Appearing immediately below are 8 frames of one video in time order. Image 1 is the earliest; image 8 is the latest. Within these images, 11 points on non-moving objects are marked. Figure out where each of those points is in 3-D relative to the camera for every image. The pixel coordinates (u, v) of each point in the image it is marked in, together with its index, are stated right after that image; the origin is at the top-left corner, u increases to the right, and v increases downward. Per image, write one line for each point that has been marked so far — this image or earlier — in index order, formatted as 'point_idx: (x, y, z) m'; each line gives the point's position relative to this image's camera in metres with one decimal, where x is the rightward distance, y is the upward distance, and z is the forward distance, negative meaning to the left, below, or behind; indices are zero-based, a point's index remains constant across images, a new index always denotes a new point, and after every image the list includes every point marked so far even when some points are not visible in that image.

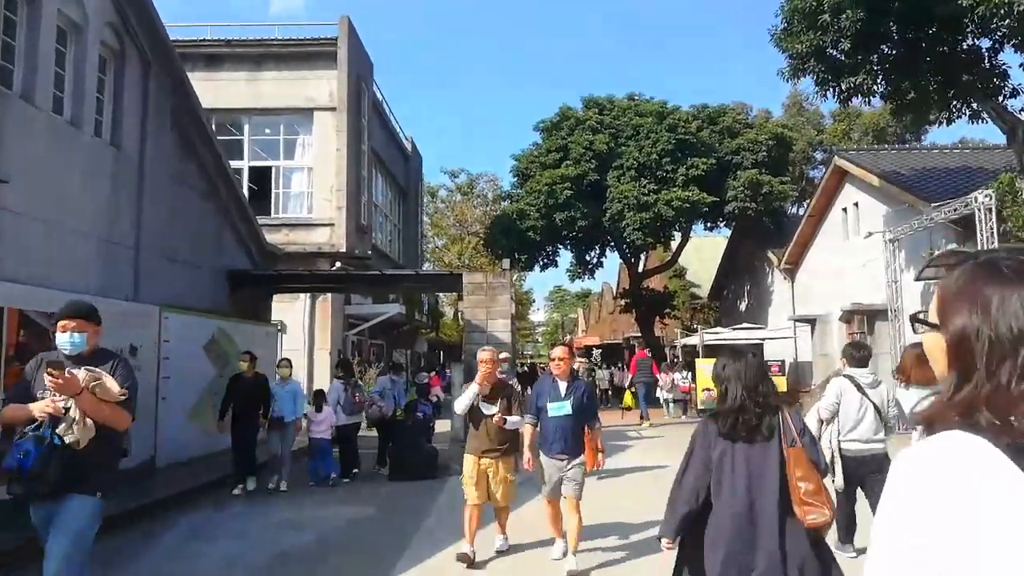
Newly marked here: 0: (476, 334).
0: (-0.6, -0.8, +12.7) m
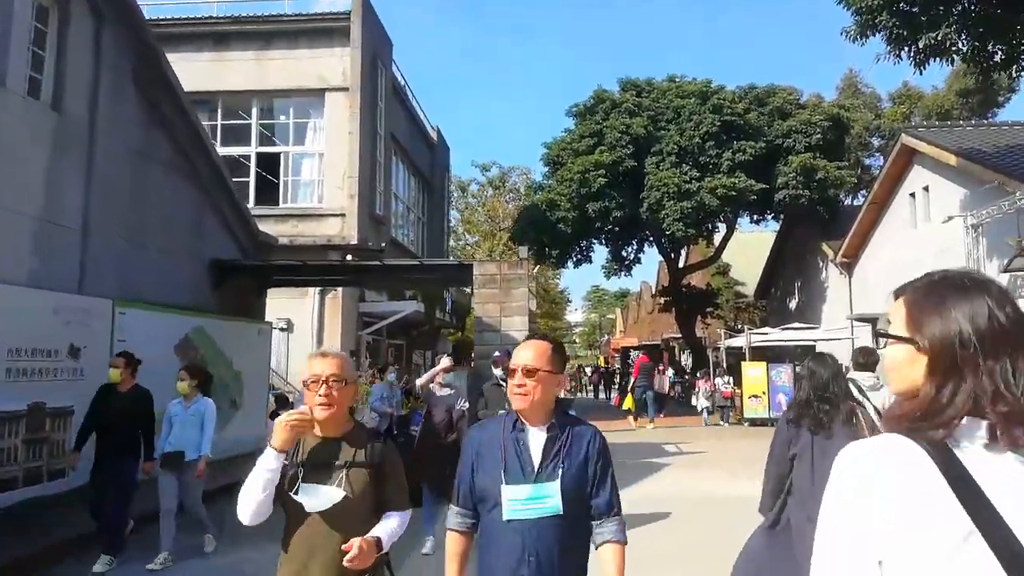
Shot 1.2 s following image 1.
0: (-0.4, -0.7, +10.9) m
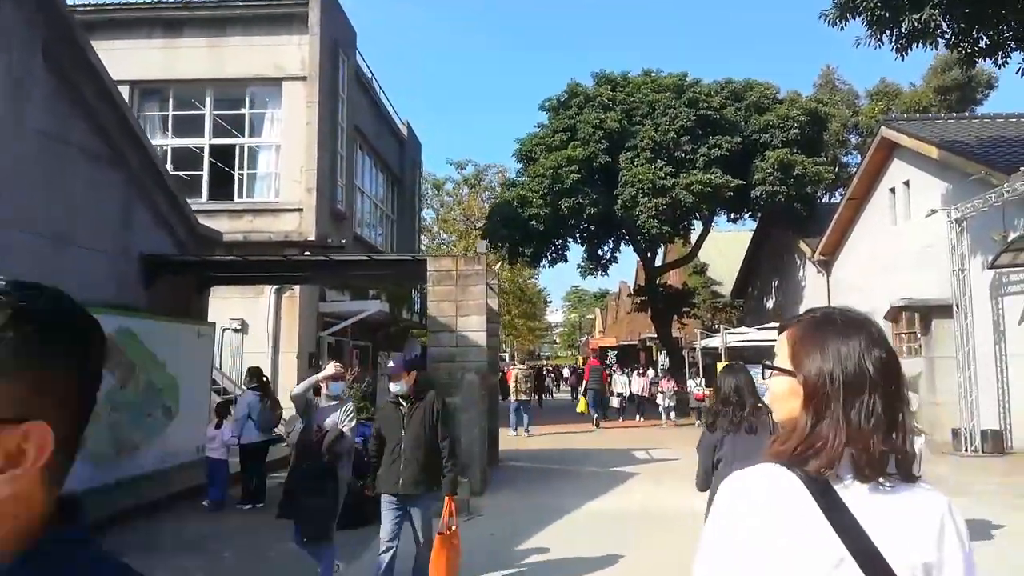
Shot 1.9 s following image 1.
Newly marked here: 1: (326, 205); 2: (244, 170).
0: (-1.0, -0.6, +10.1) m
1: (-4.5, +2.0, +17.9) m
2: (-6.5, +2.9, +18.1) m
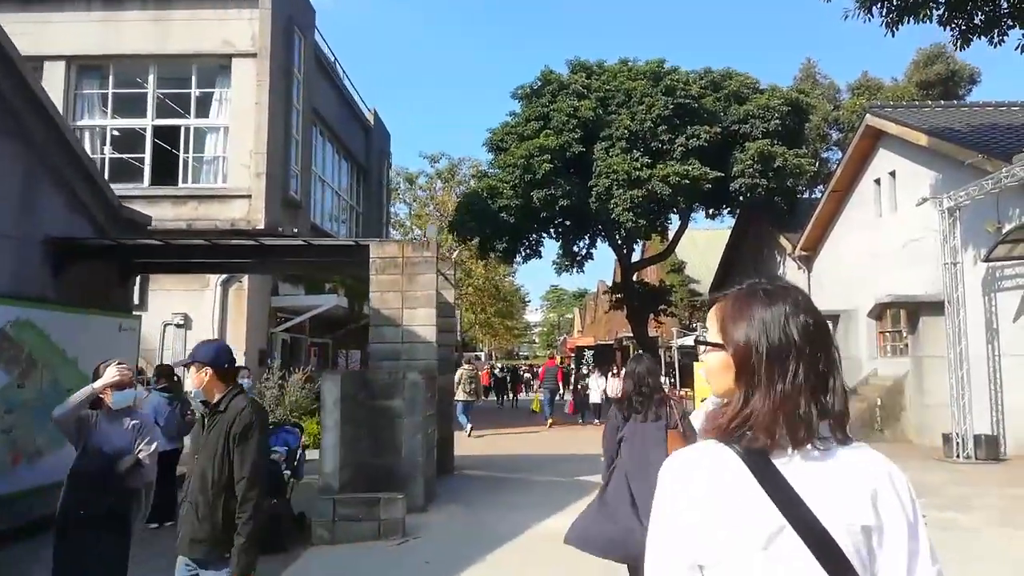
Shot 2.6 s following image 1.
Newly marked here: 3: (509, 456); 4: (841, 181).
0: (-1.5, -0.5, +9.0) m
1: (-5.3, +2.1, +16.7) m
2: (-7.3, +3.1, +16.8) m
3: (-0.1, -2.9, +12.6) m
4: (+7.9, +2.6, +17.7) m
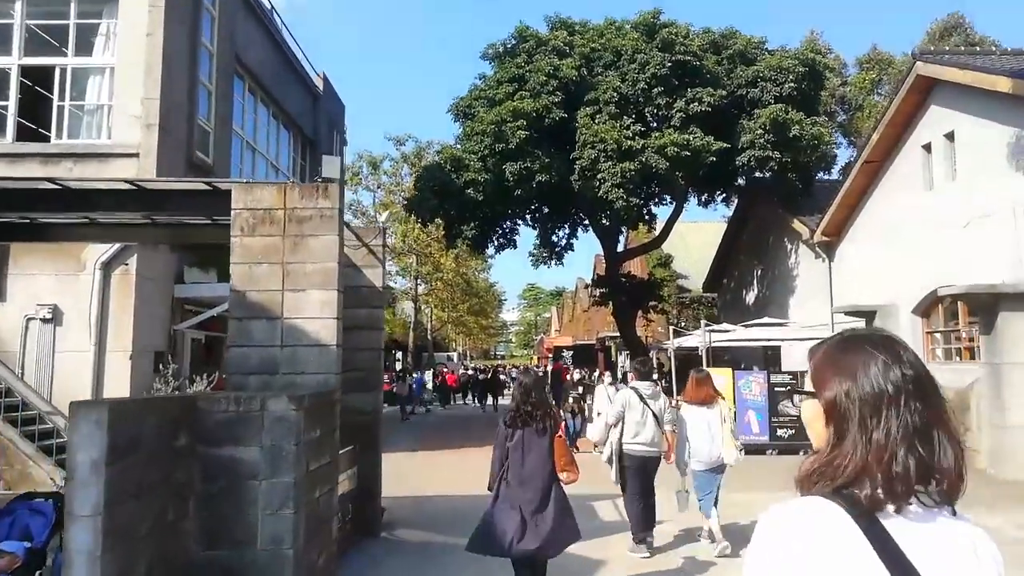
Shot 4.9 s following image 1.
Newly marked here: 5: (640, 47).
0: (-1.9, -0.3, +5.6) m
1: (-5.9, +2.4, +13.2) m
2: (-7.9, +3.3, +13.2) m
3: (-0.6, -2.7, +9.2) m
4: (+7.2, +2.8, +14.6) m
5: (+3.2, +6.1, +18.9) m
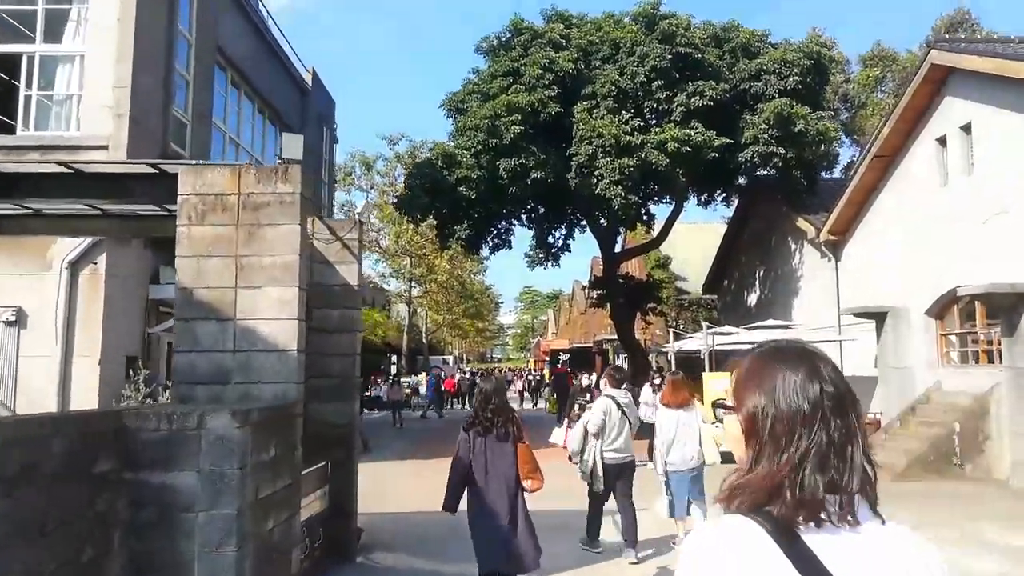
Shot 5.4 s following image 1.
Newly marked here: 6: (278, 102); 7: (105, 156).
0: (-2.0, -0.3, +4.9) m
1: (-6.0, +2.4, +12.5) m
2: (-8.1, +3.3, +12.5) m
3: (-0.7, -2.6, +8.5) m
4: (+7.1, +2.7, +13.9) m
5: (+3.1, +6.1, +18.2) m
6: (-6.2, +4.9, +19.5) m
7: (-6.5, +2.1, +11.8) m
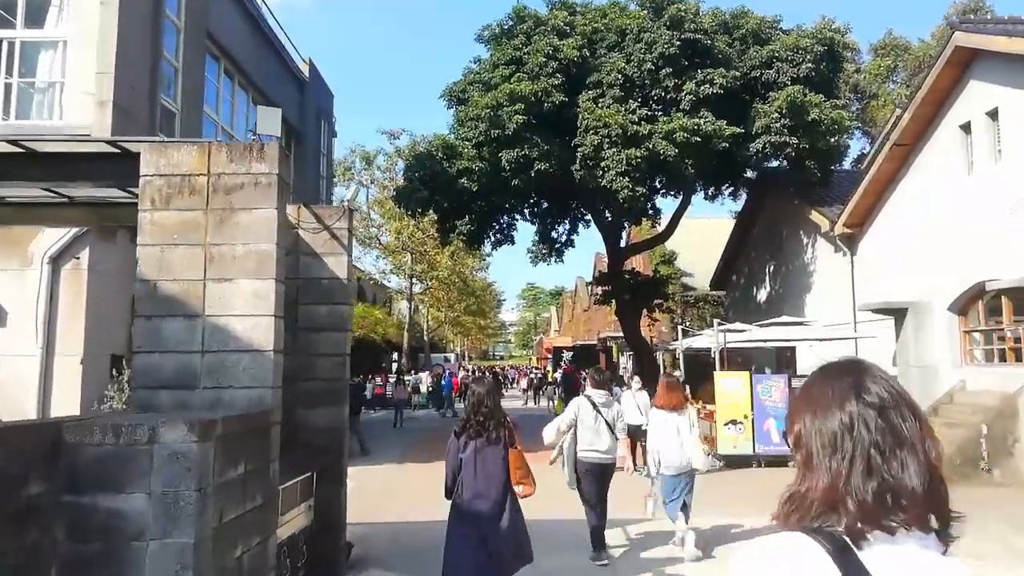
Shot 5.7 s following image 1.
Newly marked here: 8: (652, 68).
0: (-2.0, -0.2, +4.3) m
1: (-6.0, +2.5, +11.9) m
2: (-8.0, +3.4, +11.9) m
3: (-0.6, -2.6, +8.0) m
4: (+7.2, +2.8, +13.3) m
5: (+3.2, +6.2, +17.6) m
6: (-6.1, +5.0, +18.9) m
7: (-6.4, +2.2, +11.3) m
8: (+3.2, +5.0, +17.0) m
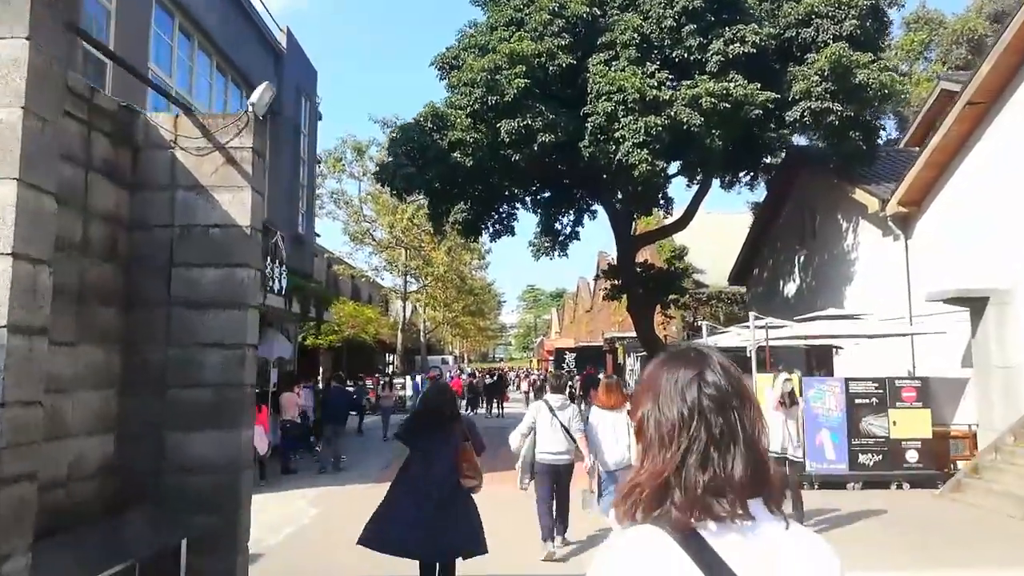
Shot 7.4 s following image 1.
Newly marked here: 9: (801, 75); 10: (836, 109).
0: (-2.0, 0.0, +2.1) m
1: (-6.0, +2.7, +9.7) m
2: (-8.0, +3.6, +9.7) m
3: (-0.6, -2.4, +5.7) m
4: (+7.2, +3.1, +11.1) m
5: (+3.2, +6.4, +15.4) m
6: (-6.1, +5.2, +16.7) m
7: (-6.4, +2.4, +9.1) m
8: (+3.2, +5.2, +14.8) m
9: (+5.7, +4.2, +14.6) m
10: (+6.3, +3.5, +14.4) m
